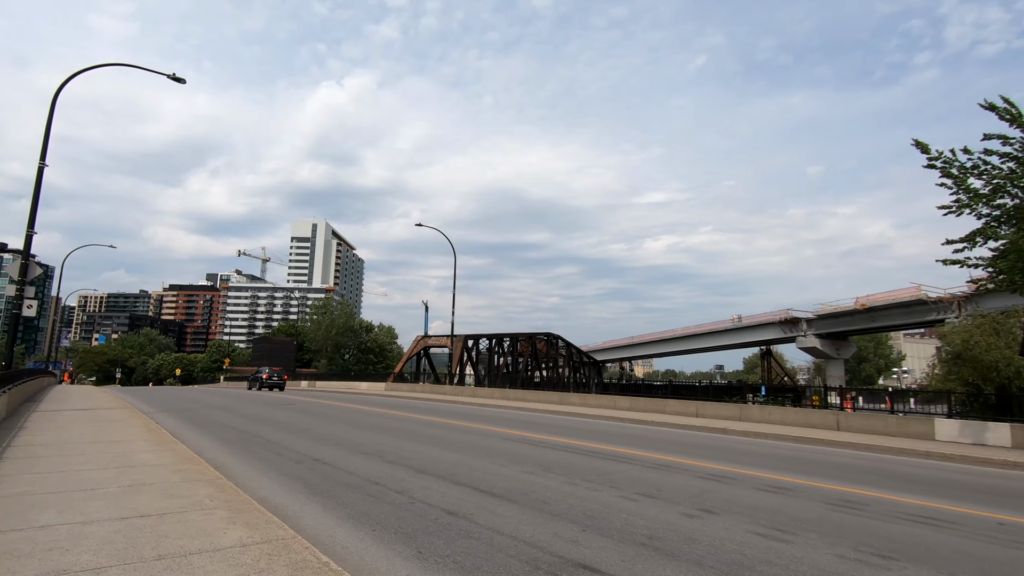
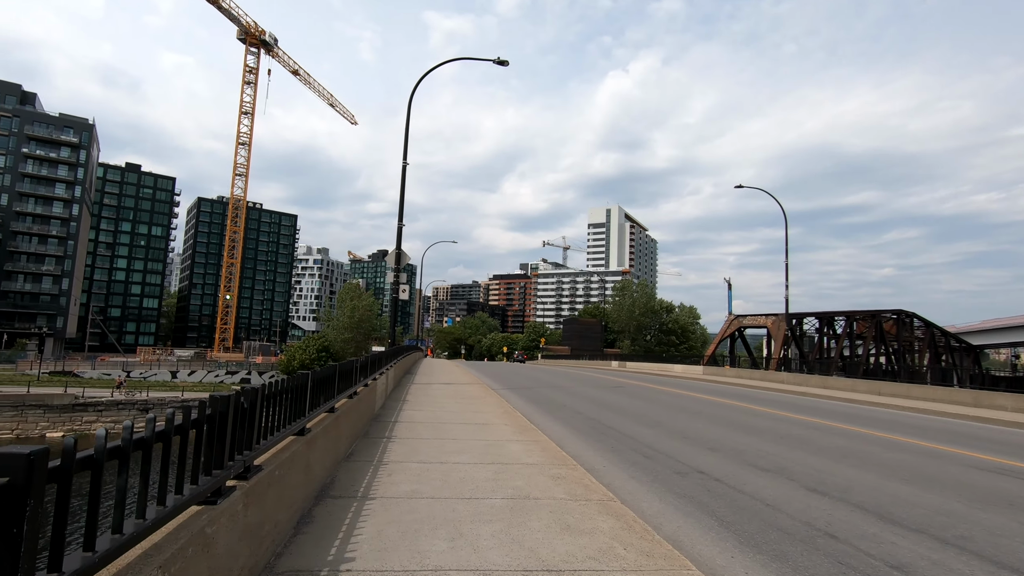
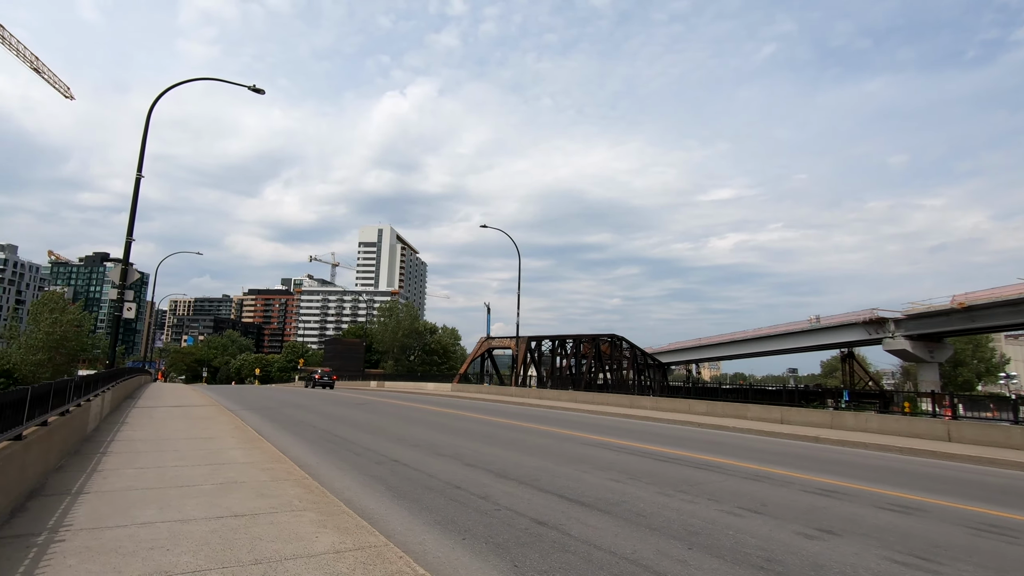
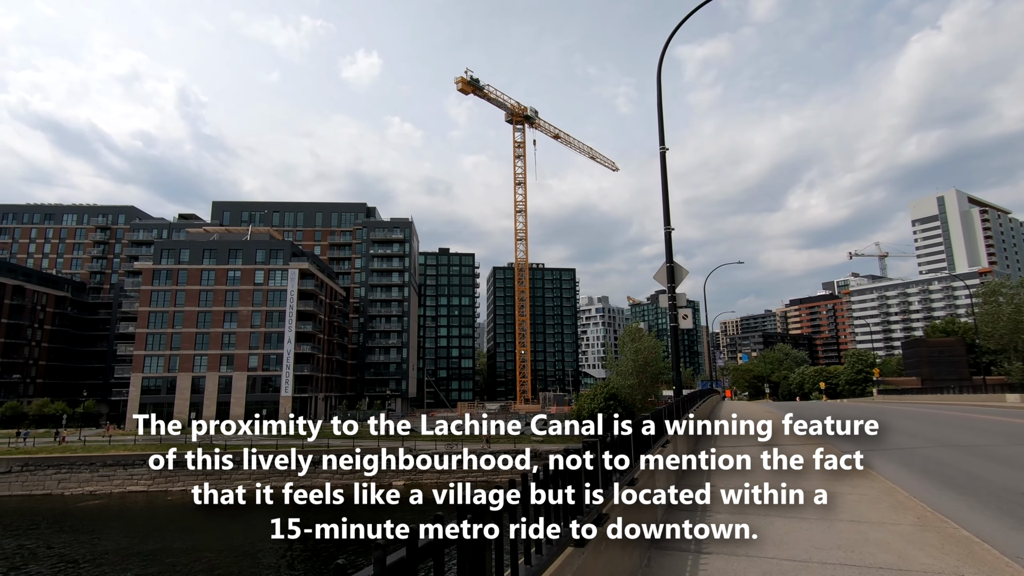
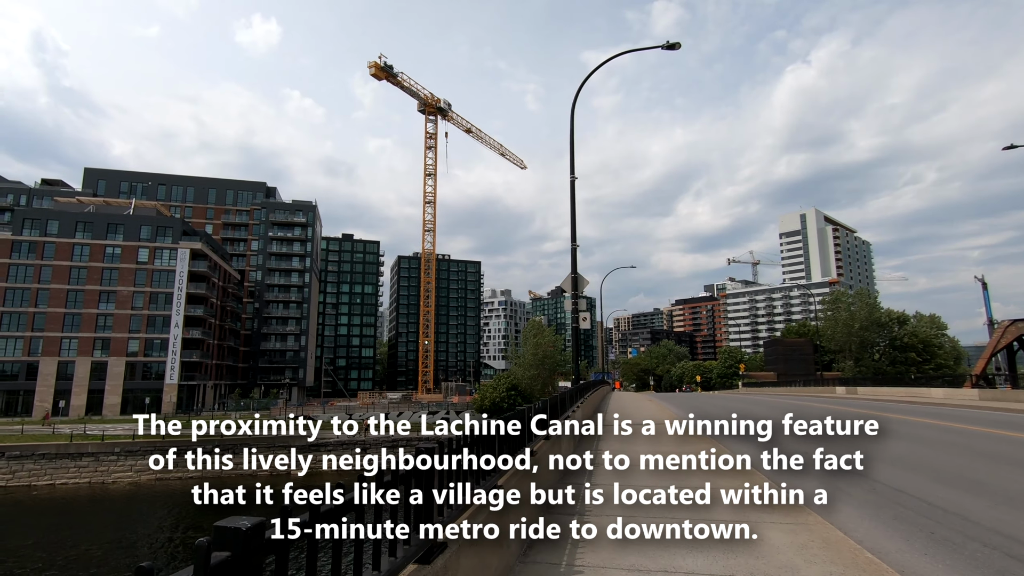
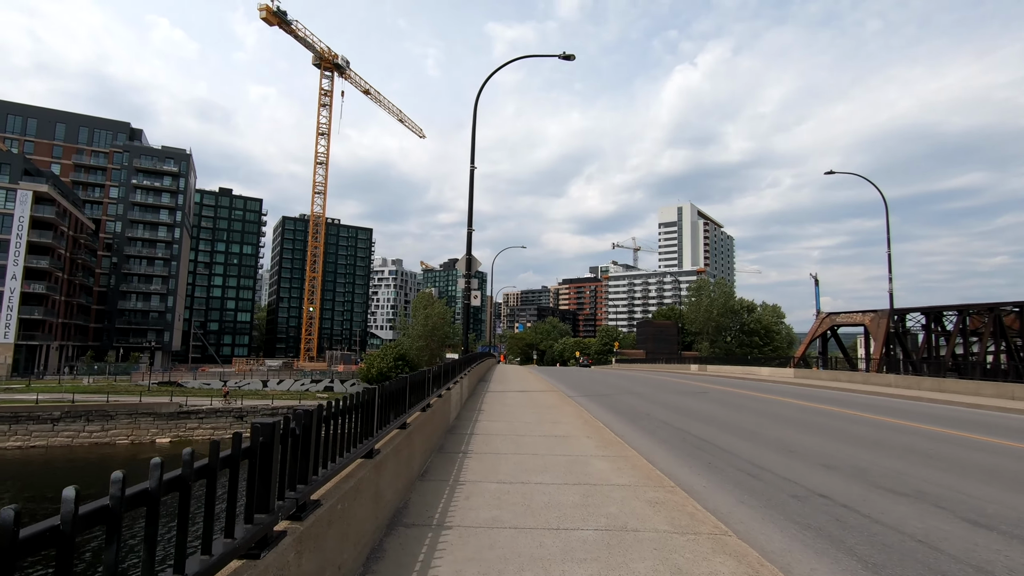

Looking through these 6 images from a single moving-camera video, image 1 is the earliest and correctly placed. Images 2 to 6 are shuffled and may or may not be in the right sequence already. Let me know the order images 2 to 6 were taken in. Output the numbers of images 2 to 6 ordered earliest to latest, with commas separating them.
3, 2, 6, 5, 4
